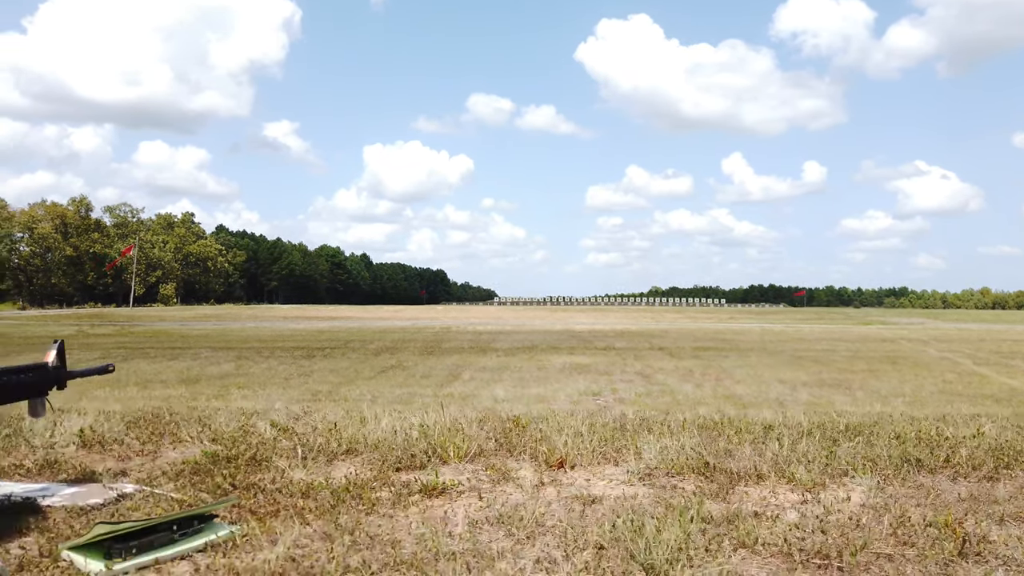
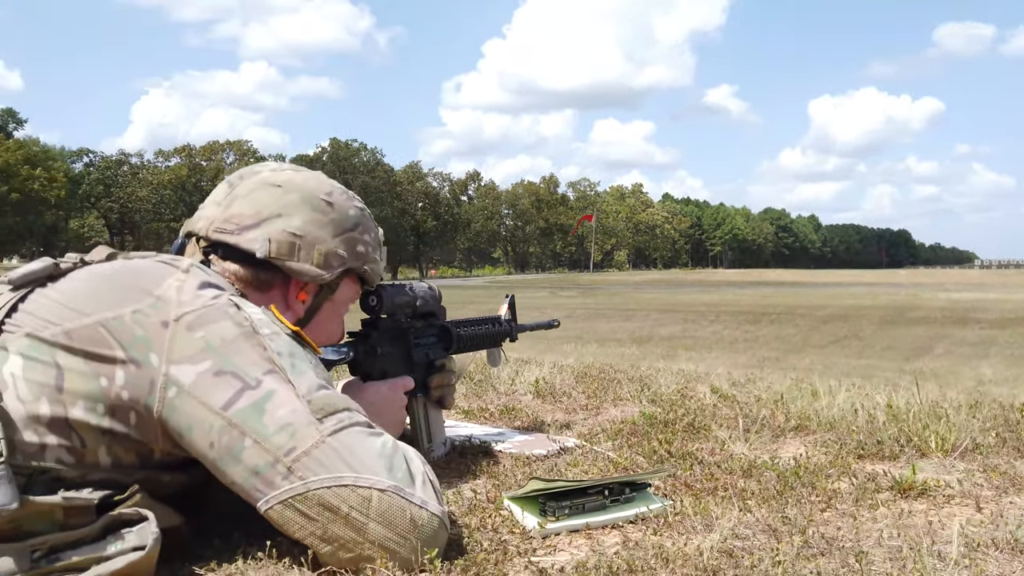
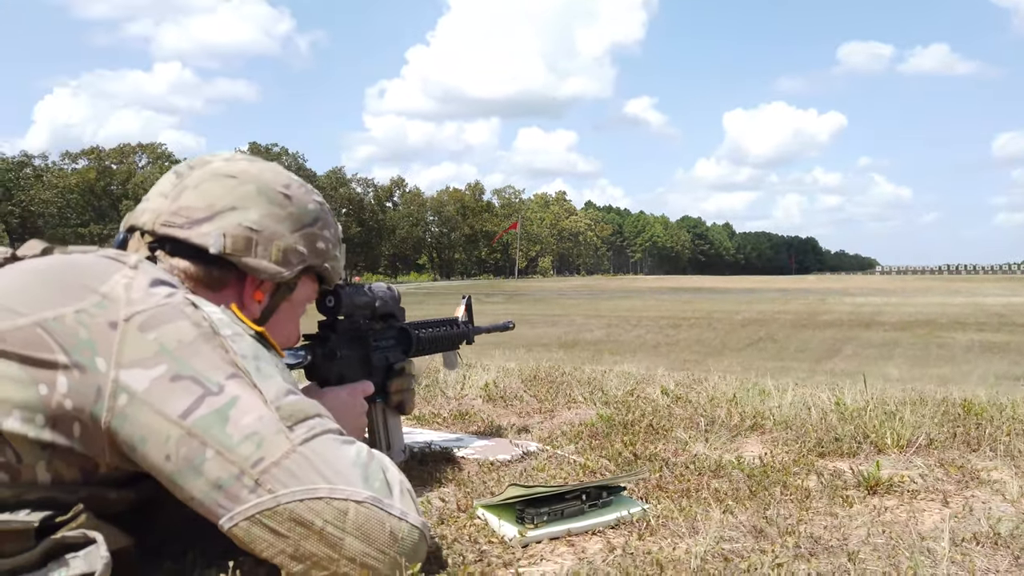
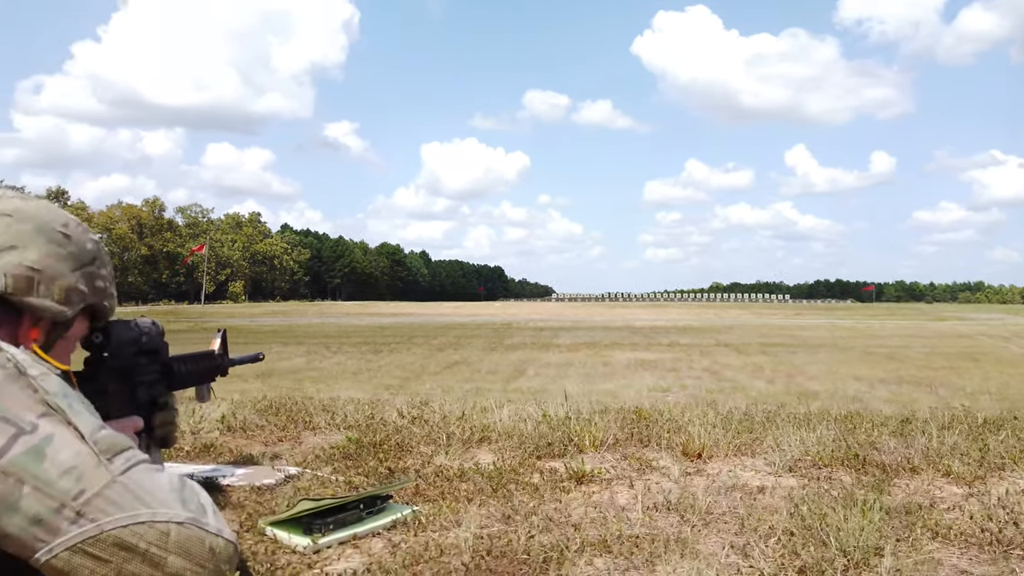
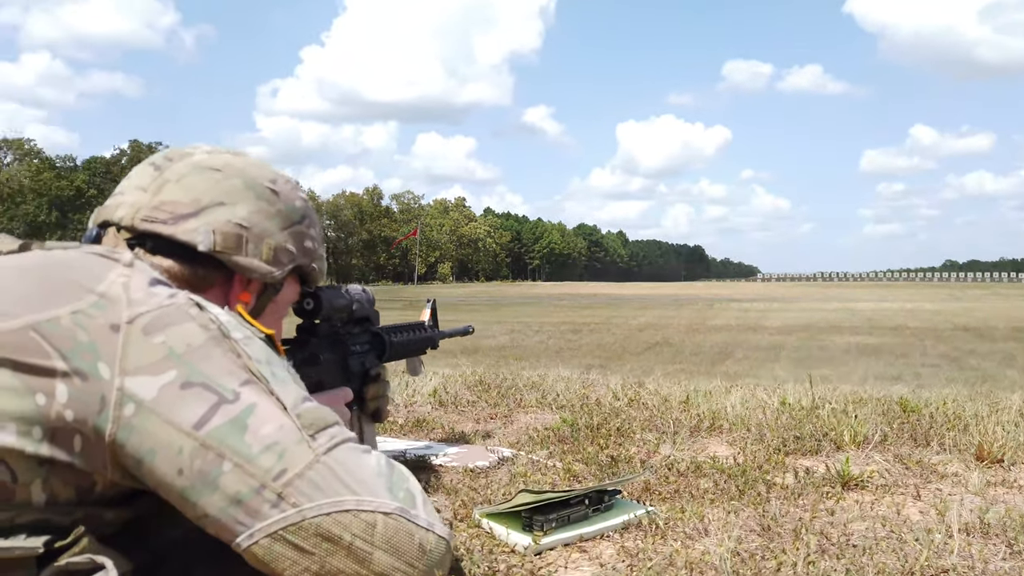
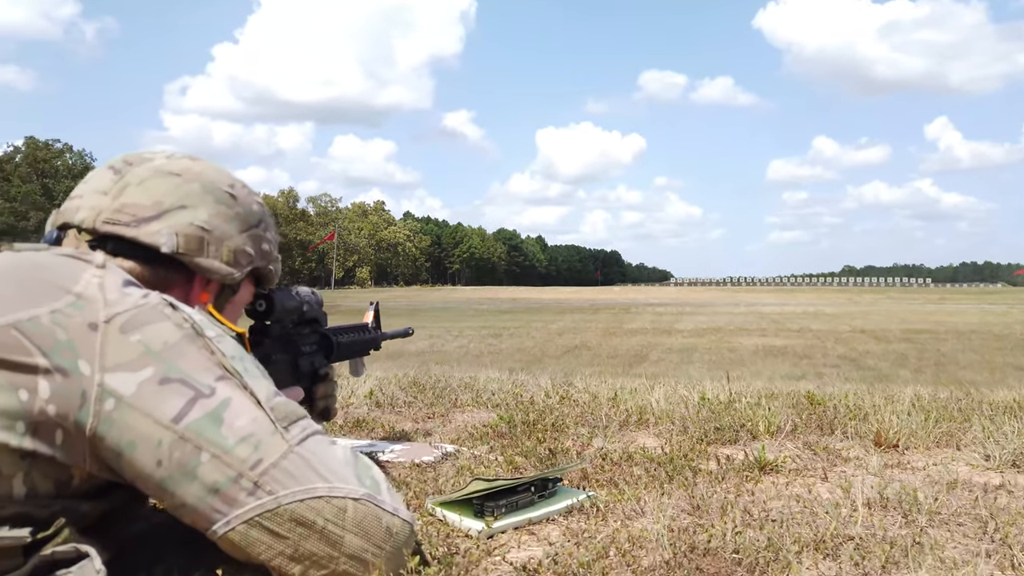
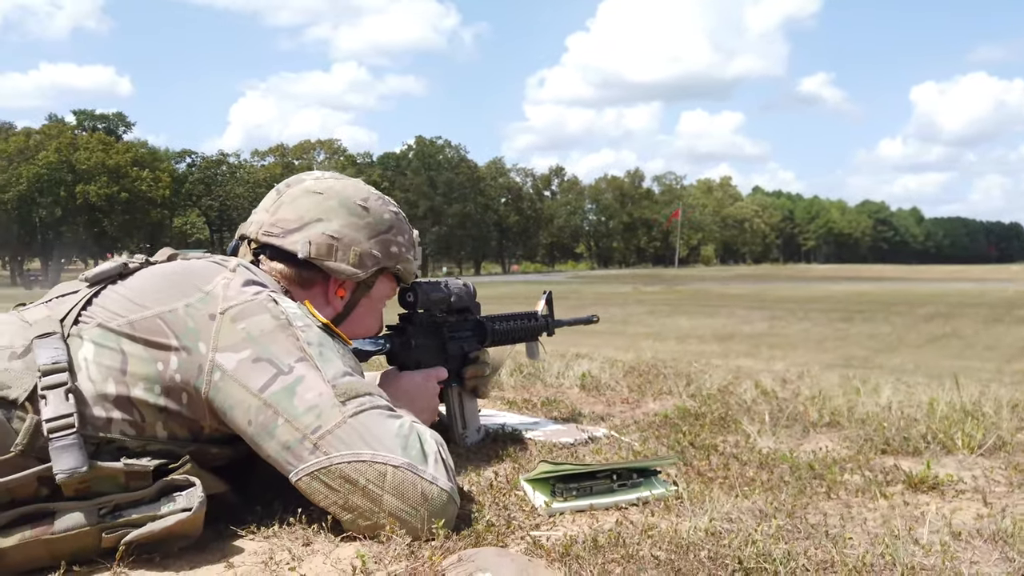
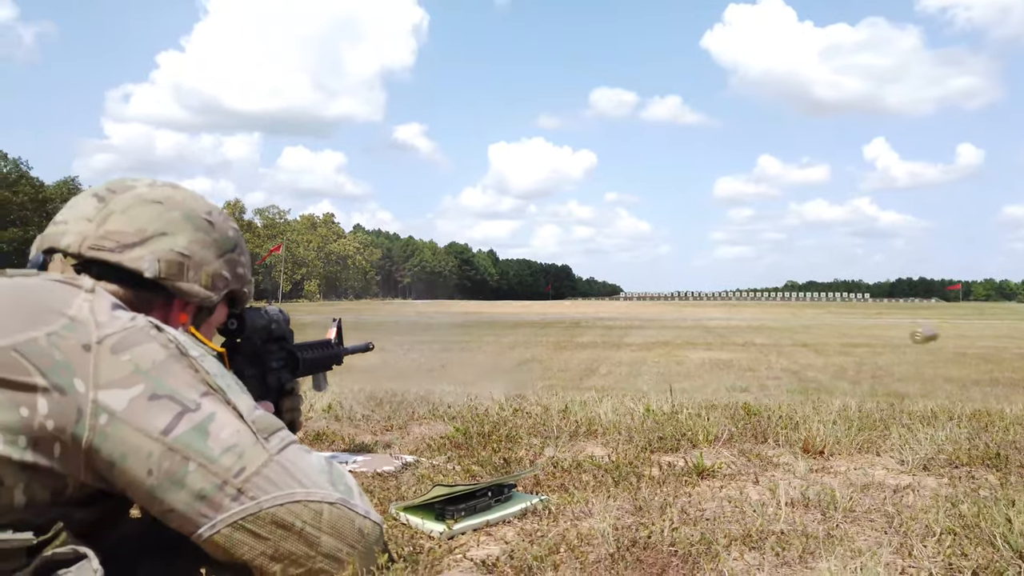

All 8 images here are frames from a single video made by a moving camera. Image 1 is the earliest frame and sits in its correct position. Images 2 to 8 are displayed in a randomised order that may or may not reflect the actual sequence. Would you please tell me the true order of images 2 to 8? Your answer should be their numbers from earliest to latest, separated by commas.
4, 8, 6, 5, 3, 2, 7
